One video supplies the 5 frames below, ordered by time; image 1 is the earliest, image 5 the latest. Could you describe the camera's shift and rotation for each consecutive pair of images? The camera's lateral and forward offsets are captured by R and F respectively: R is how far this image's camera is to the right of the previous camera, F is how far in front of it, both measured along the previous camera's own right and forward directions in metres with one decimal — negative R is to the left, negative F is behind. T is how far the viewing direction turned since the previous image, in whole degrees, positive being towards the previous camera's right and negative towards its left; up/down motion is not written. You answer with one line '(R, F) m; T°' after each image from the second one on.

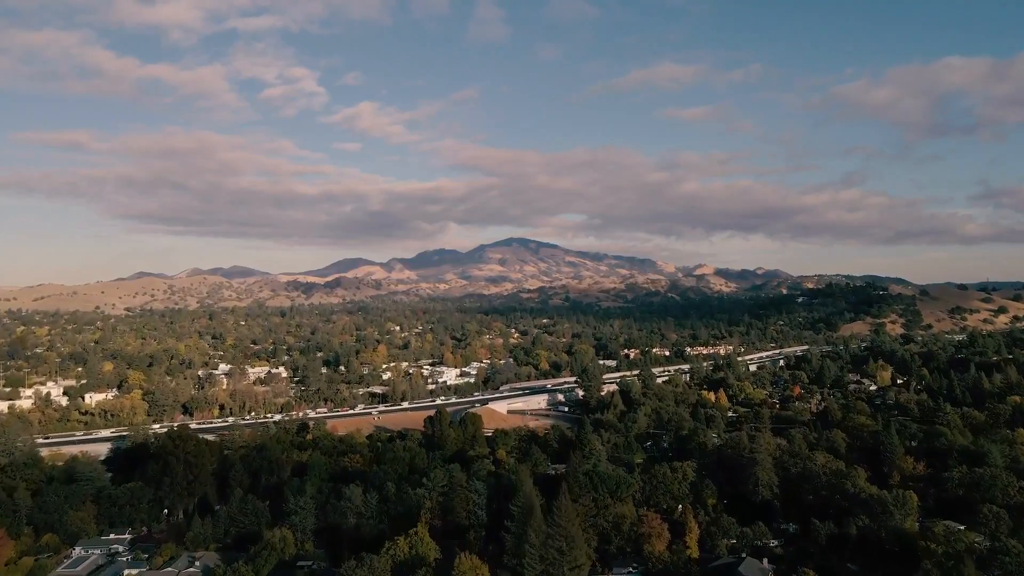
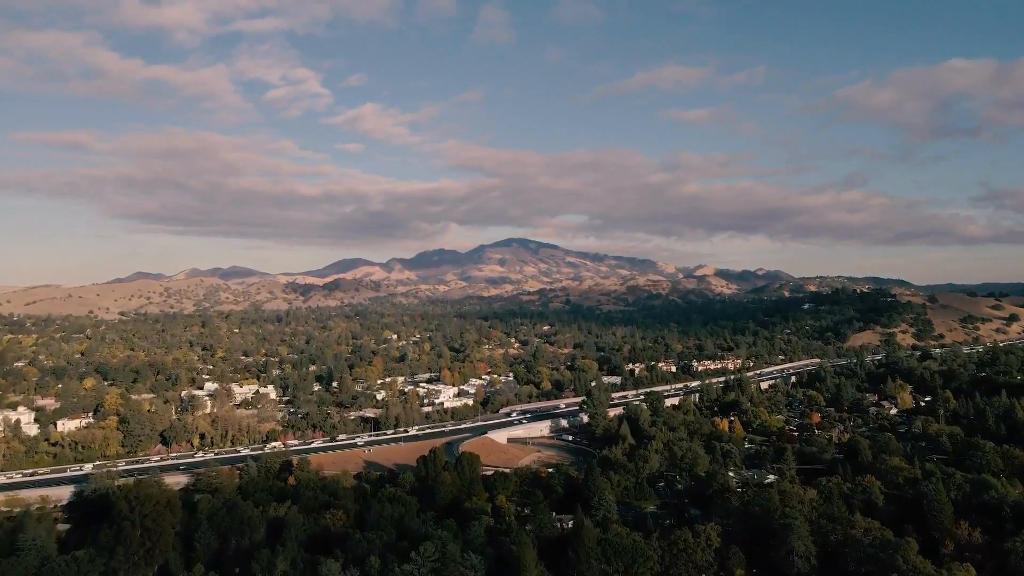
(0.0, +2.9) m; 0°
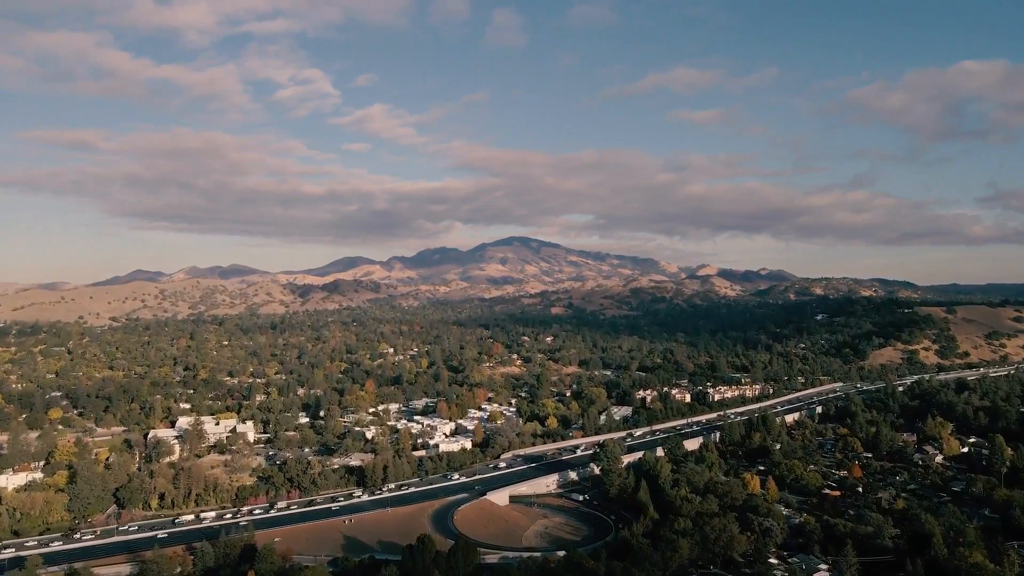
(-0.1, +5.2) m; 0°
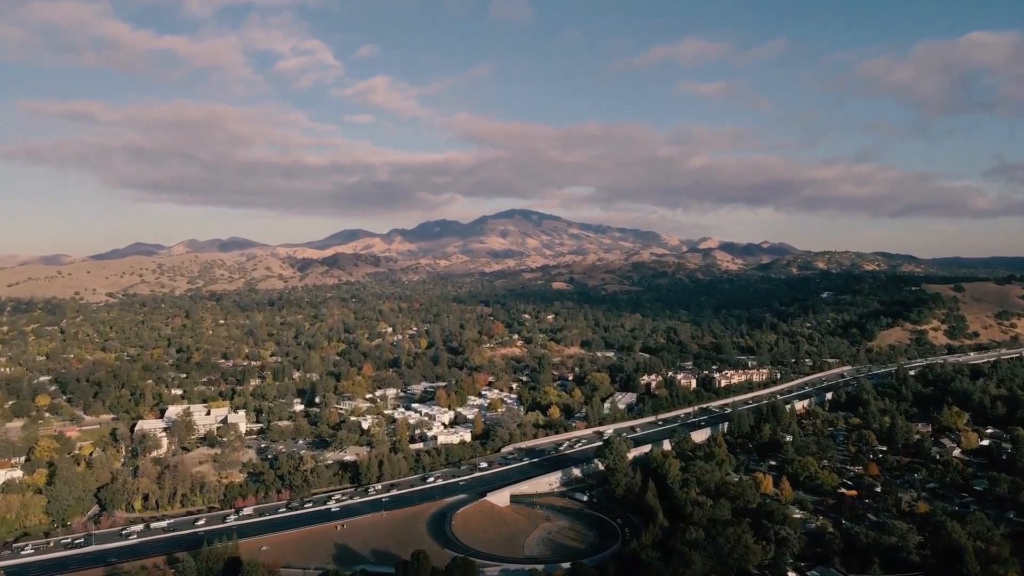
(0.0, +2.2) m; 0°
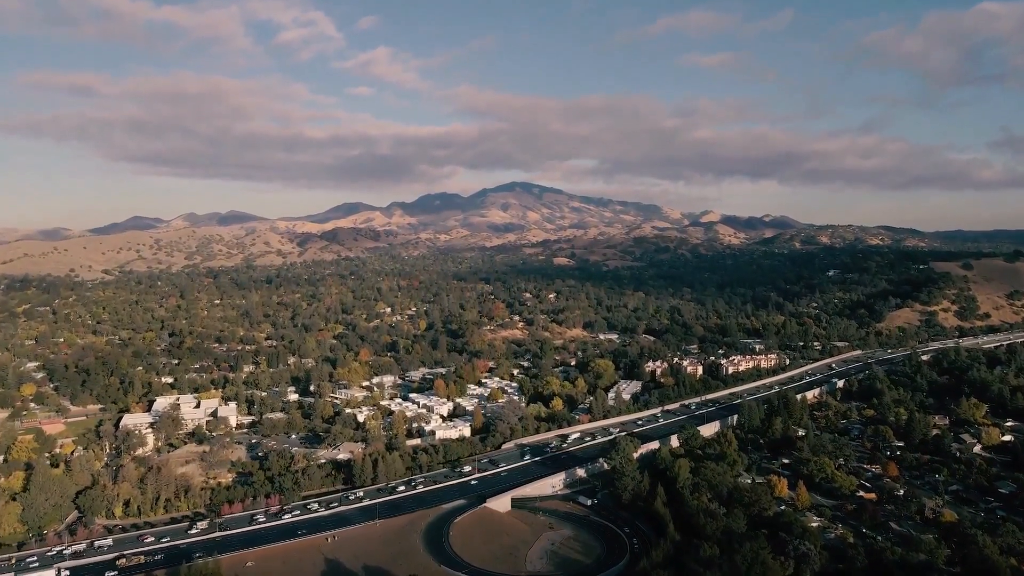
(0.0, +2.3) m; 0°
